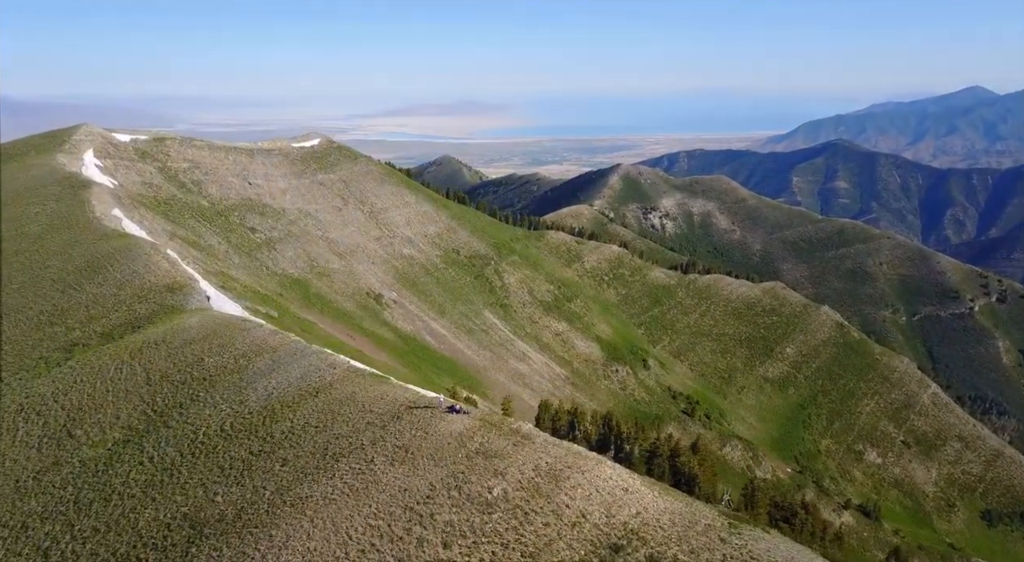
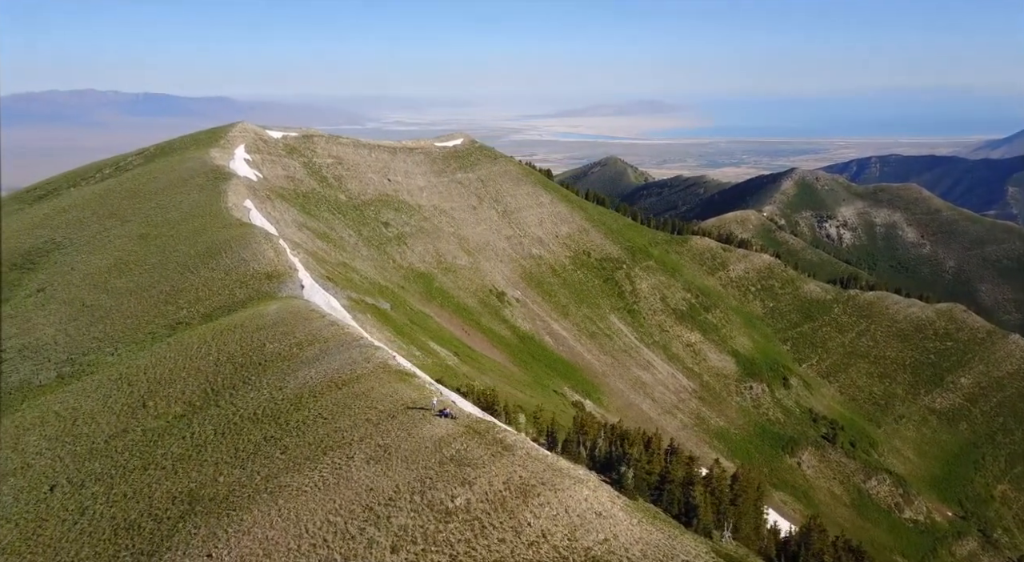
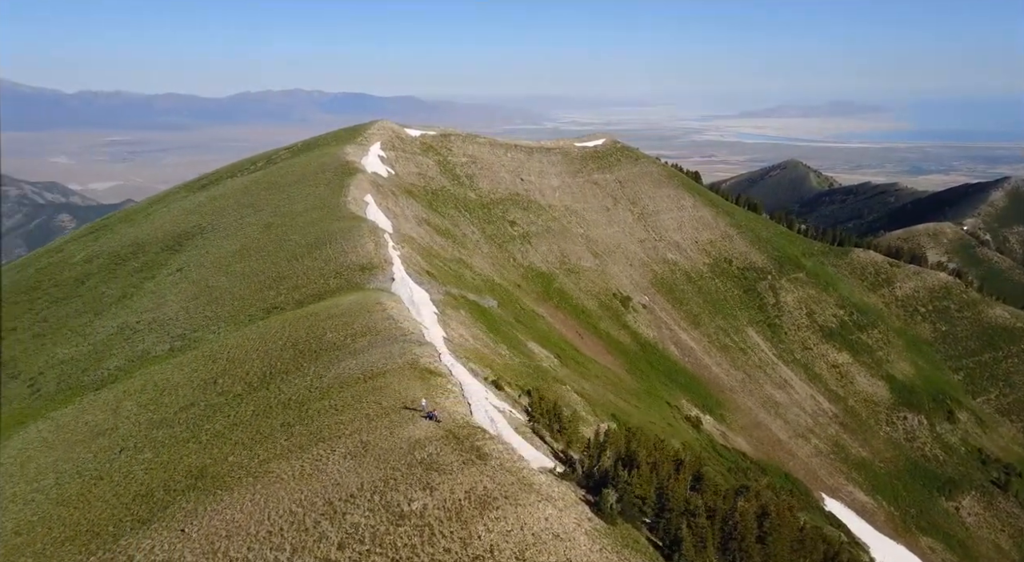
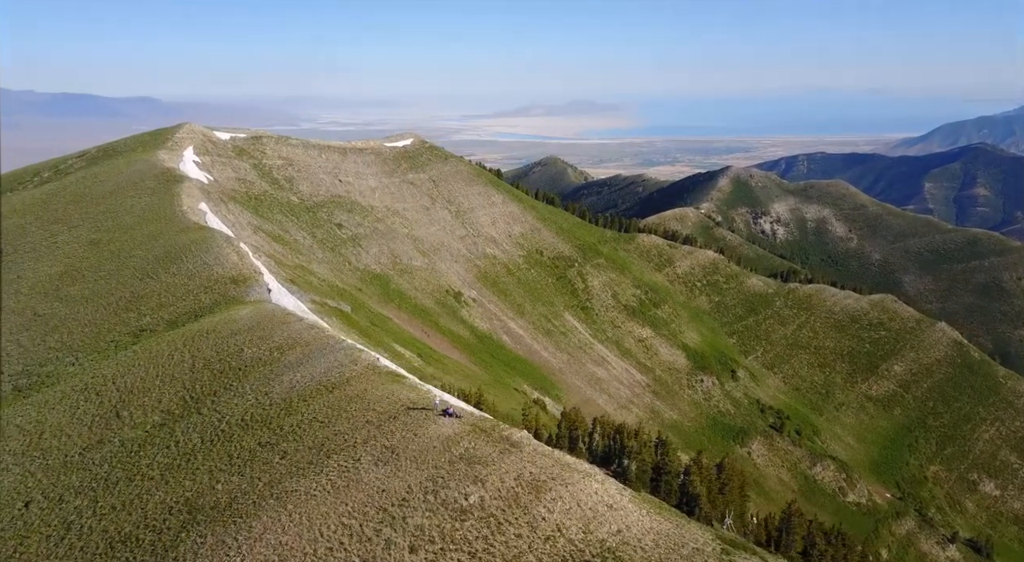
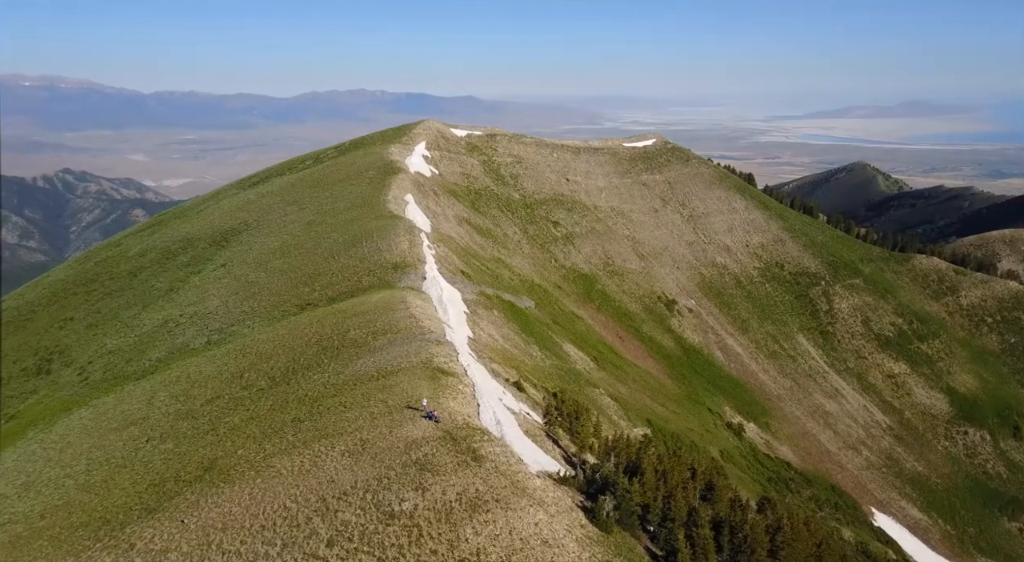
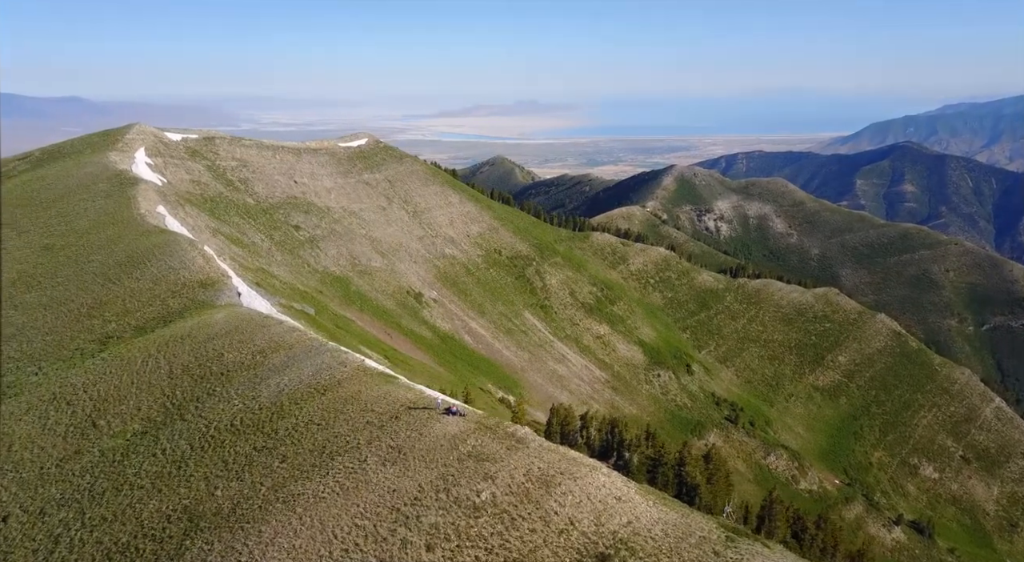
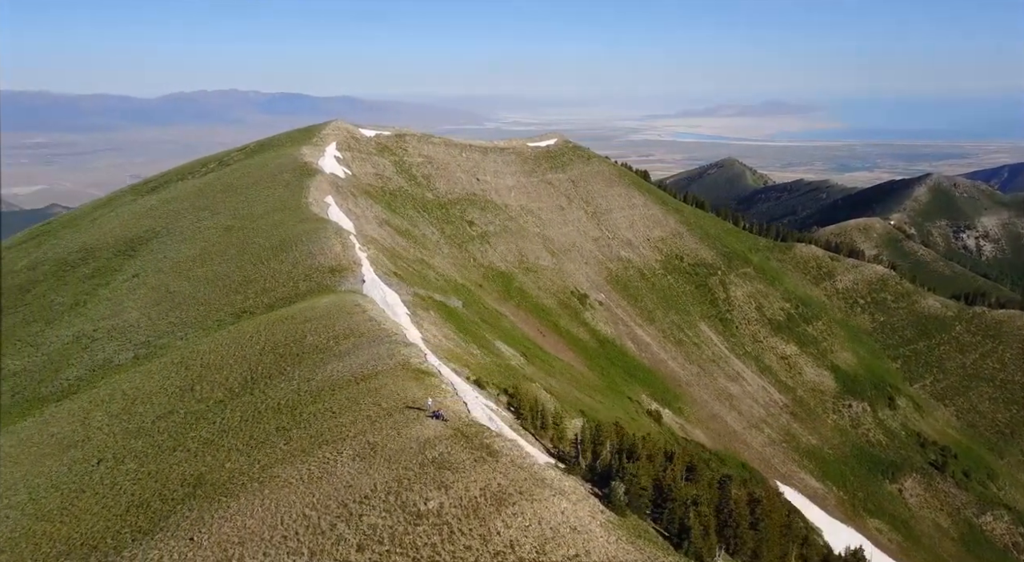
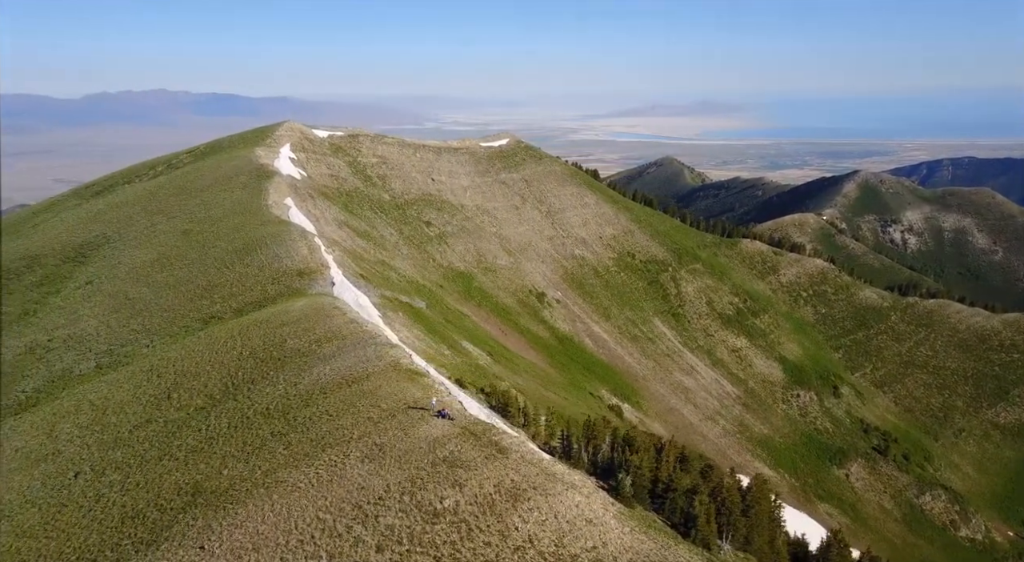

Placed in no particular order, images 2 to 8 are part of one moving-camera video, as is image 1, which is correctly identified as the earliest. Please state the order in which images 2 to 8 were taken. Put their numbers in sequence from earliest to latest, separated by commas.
6, 4, 2, 8, 7, 3, 5
